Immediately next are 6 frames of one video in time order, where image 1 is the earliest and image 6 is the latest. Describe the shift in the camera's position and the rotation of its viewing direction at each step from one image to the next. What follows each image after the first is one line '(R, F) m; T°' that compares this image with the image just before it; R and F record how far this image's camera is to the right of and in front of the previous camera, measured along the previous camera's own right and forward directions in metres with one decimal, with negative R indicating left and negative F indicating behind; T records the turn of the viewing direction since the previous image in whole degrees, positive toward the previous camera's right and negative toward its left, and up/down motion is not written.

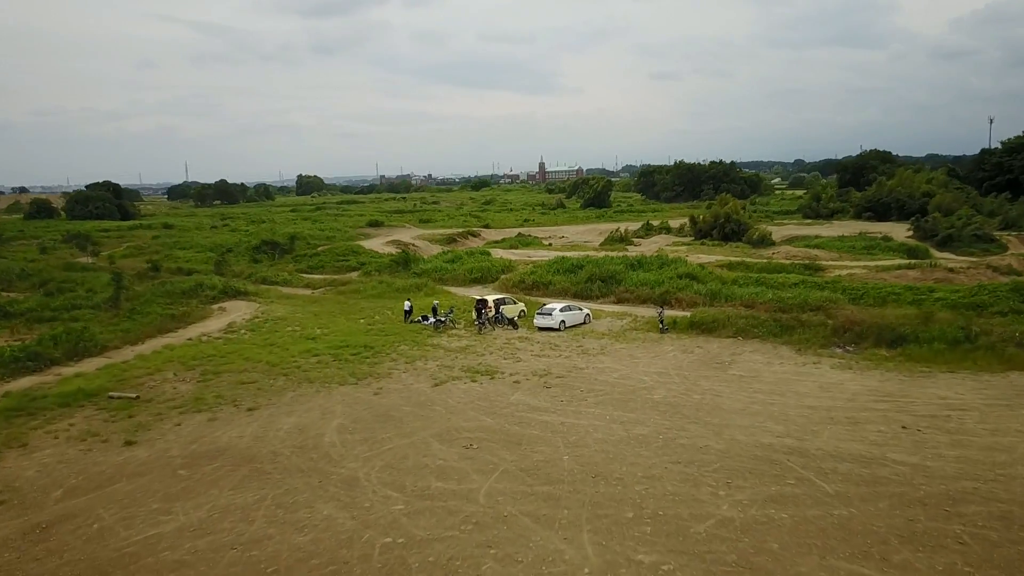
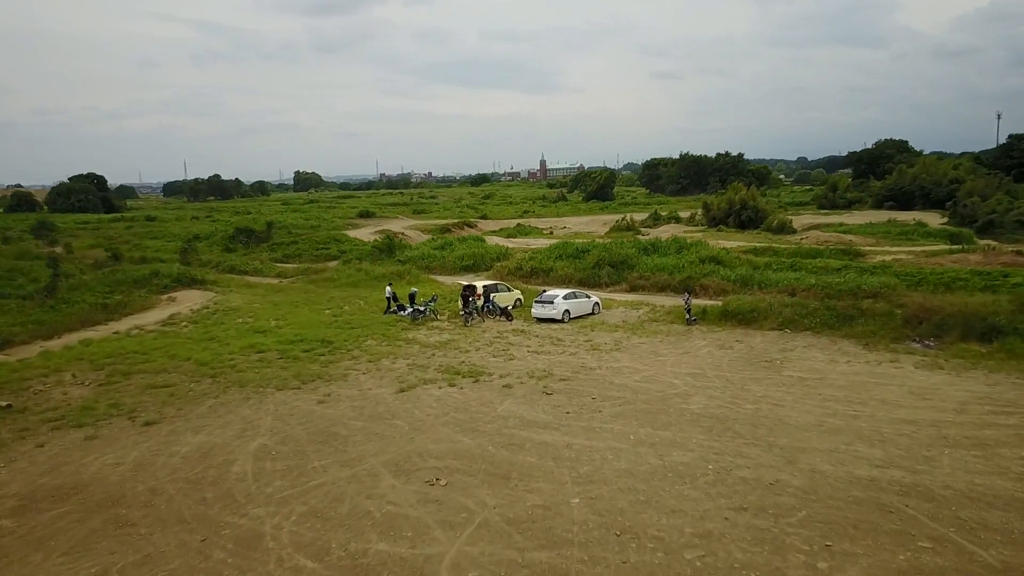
(+0.2, +4.9) m; 0°
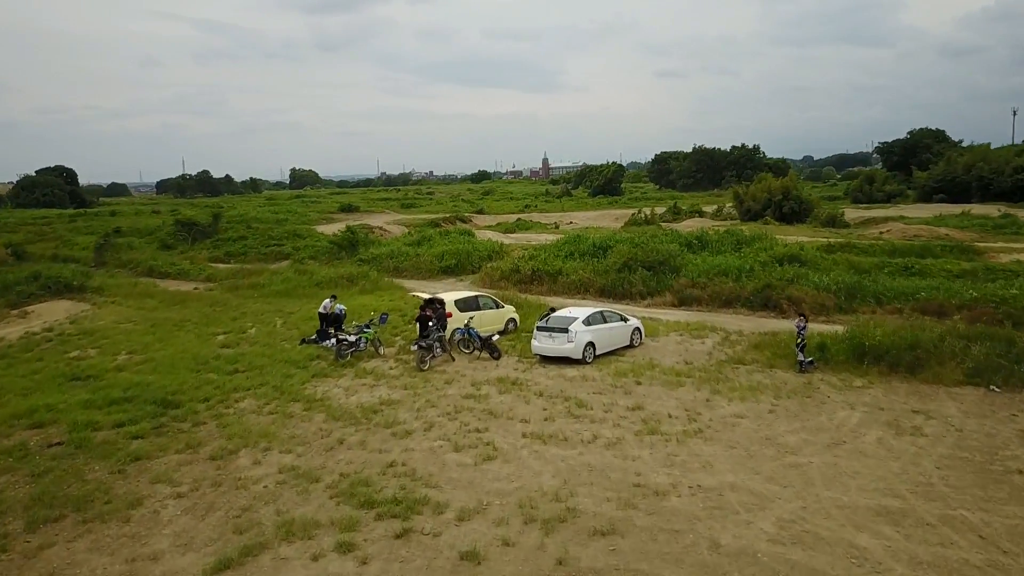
(+0.3, +9.0) m; 0°
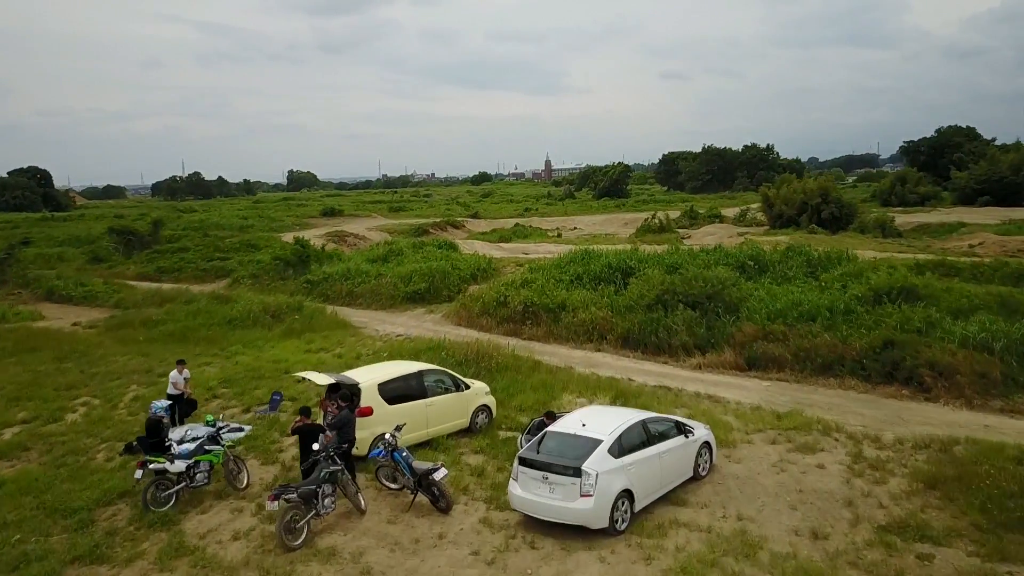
(+0.4, +6.6) m; 0°
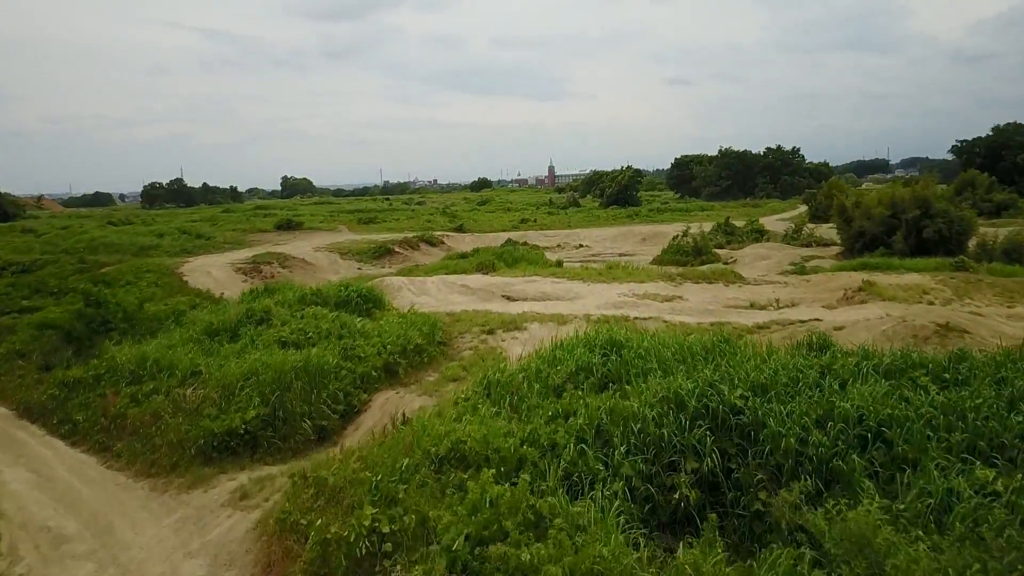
(+0.9, +11.7) m; 0°
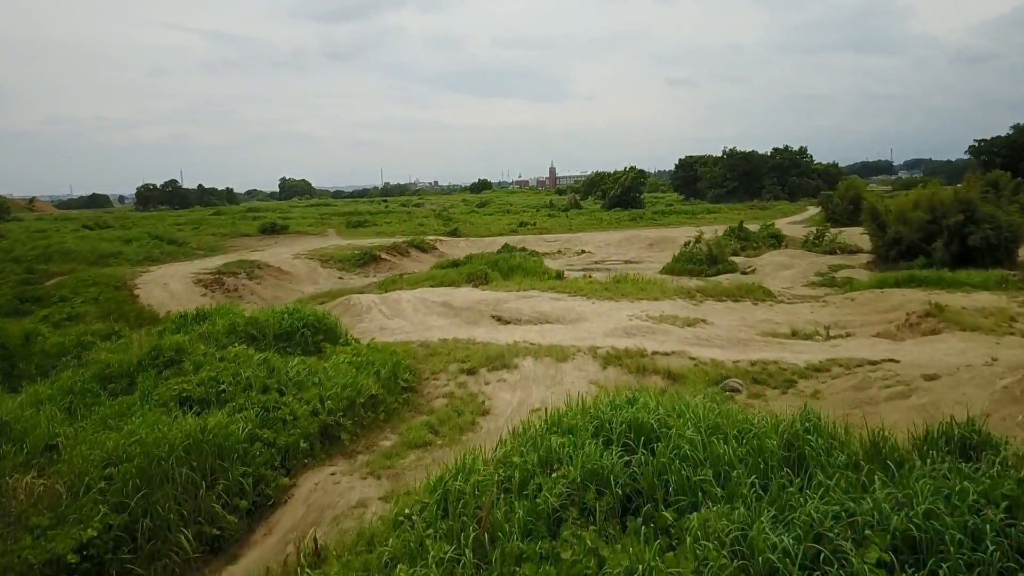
(+0.3, +3.3) m; 0°
